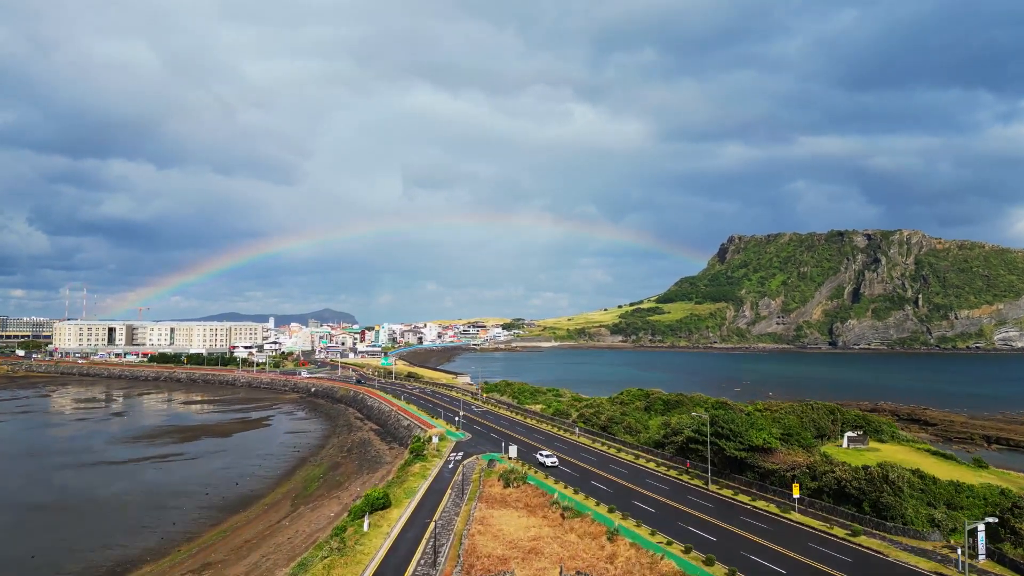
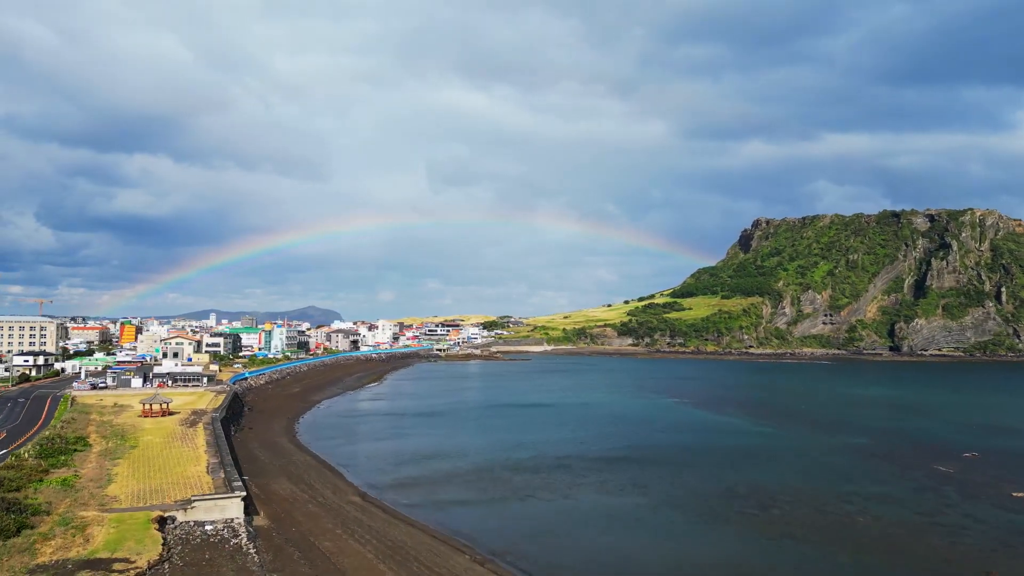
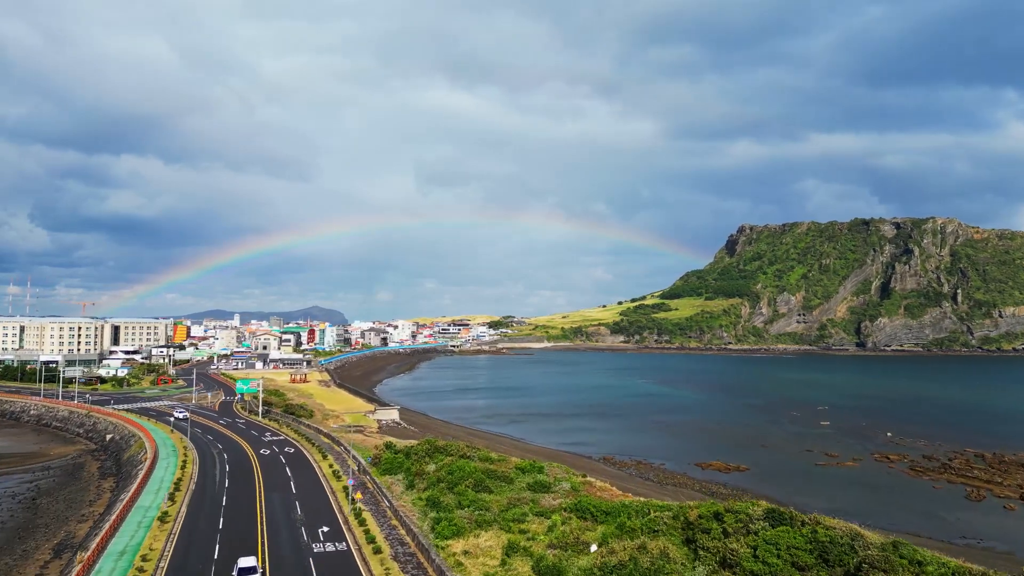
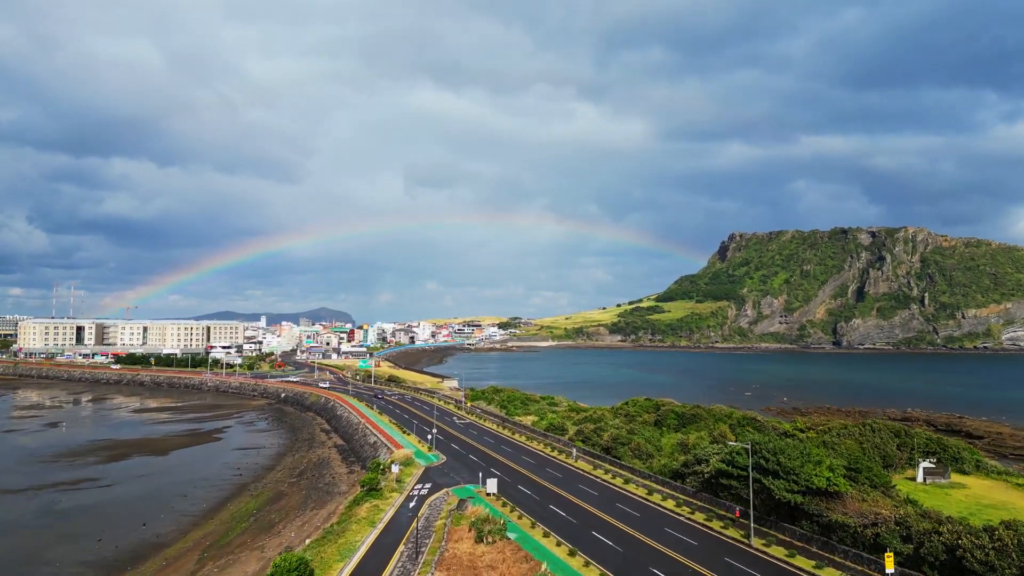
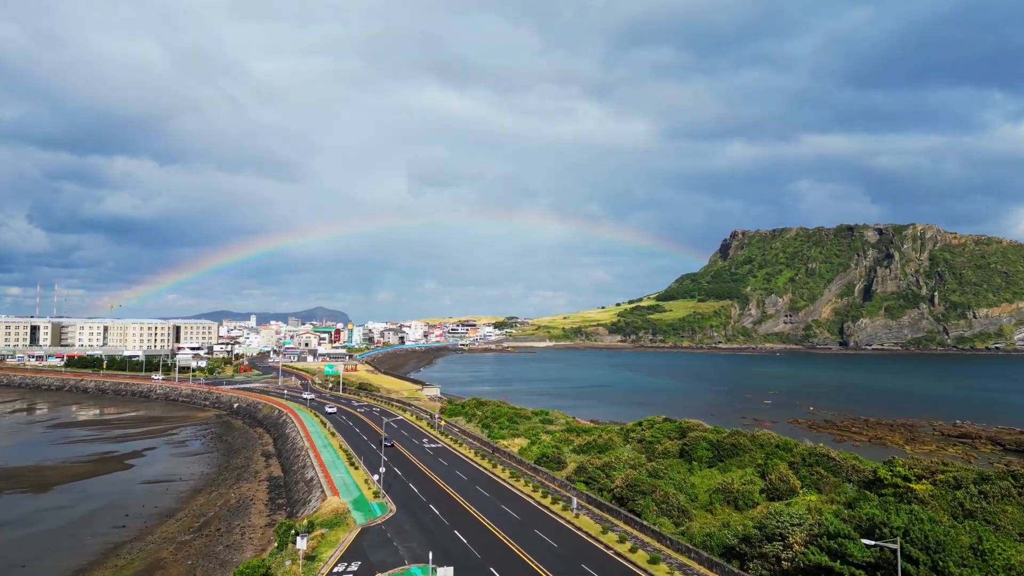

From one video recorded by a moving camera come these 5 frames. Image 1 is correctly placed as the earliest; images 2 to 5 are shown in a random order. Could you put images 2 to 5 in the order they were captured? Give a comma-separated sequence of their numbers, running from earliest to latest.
4, 5, 3, 2
